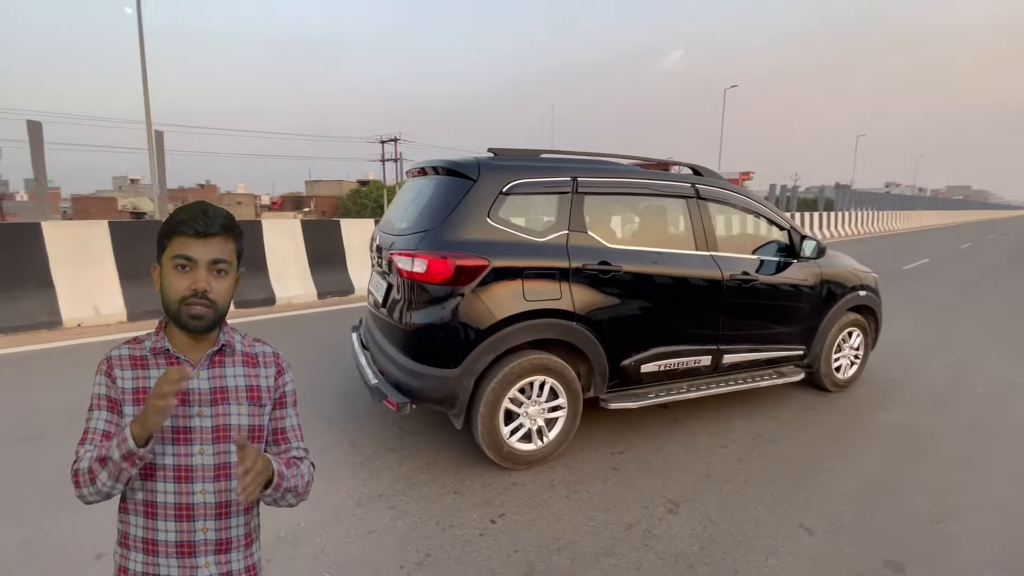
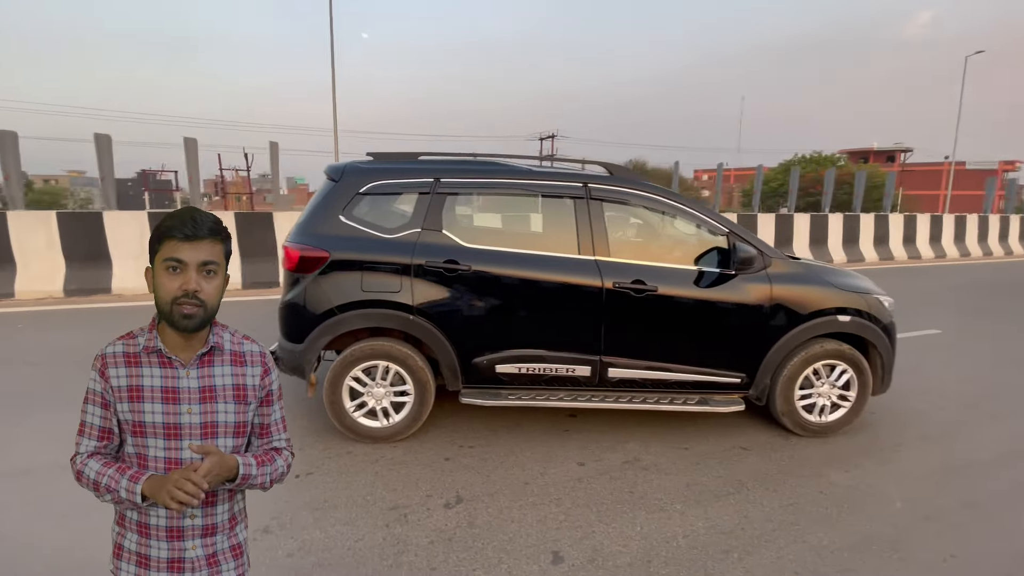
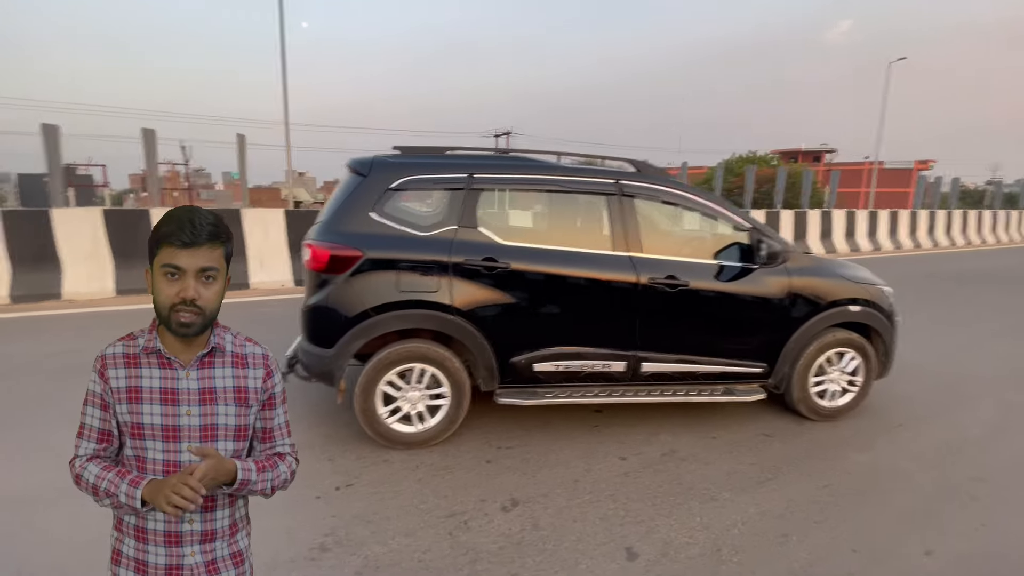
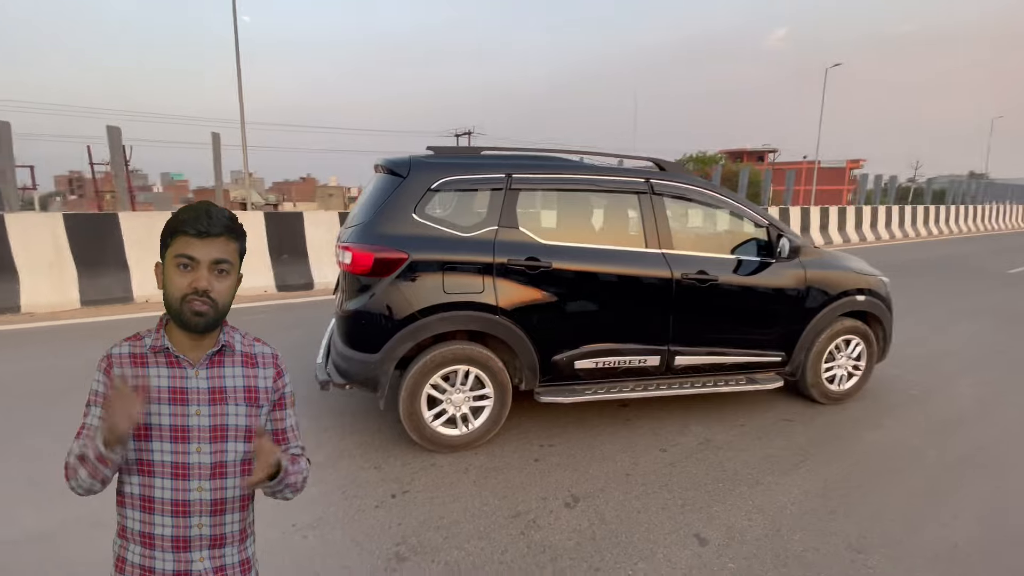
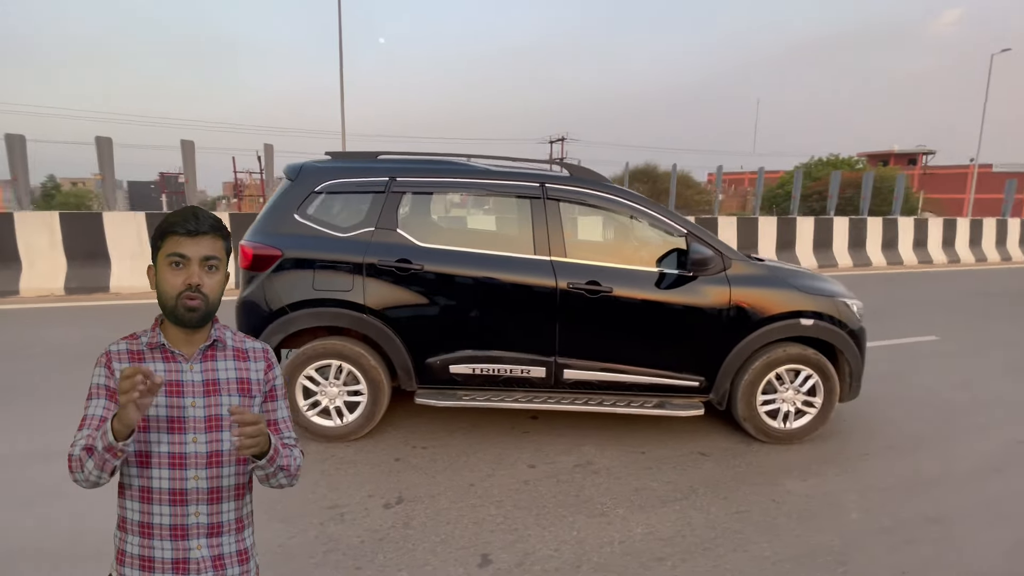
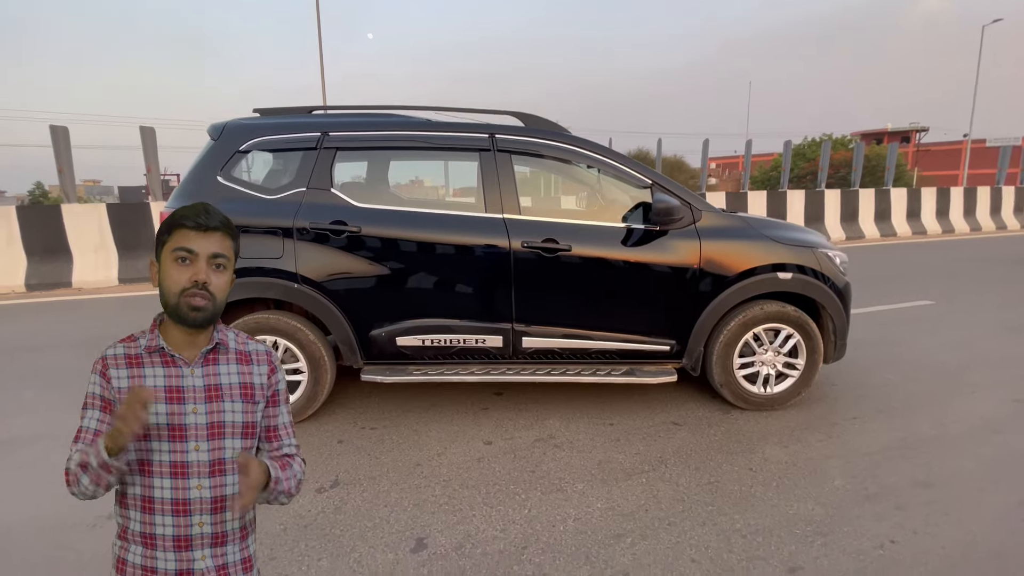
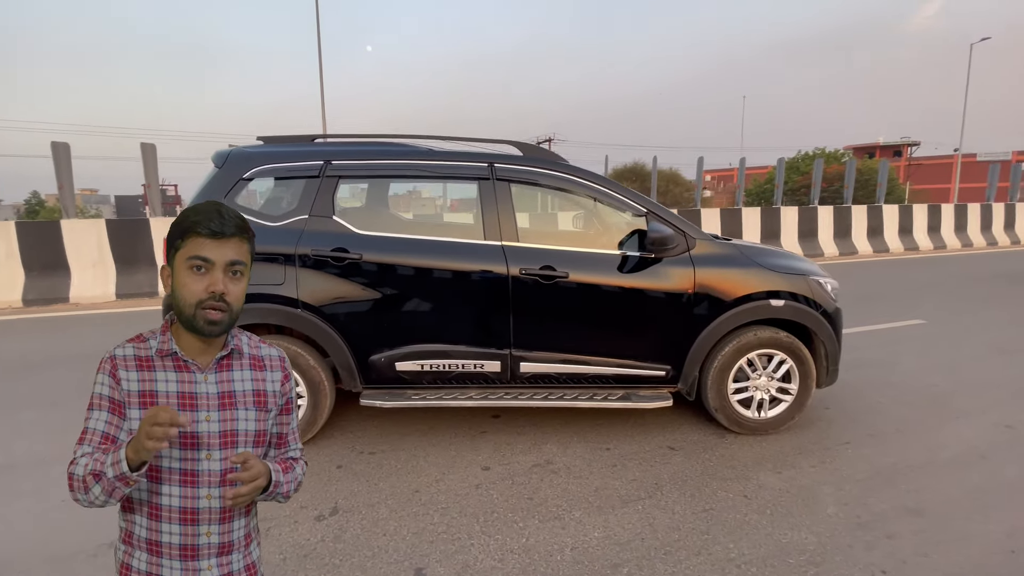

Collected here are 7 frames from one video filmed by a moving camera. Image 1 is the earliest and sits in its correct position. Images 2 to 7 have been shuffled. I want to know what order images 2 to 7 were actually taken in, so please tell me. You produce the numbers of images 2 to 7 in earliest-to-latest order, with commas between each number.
4, 3, 2, 5, 7, 6
